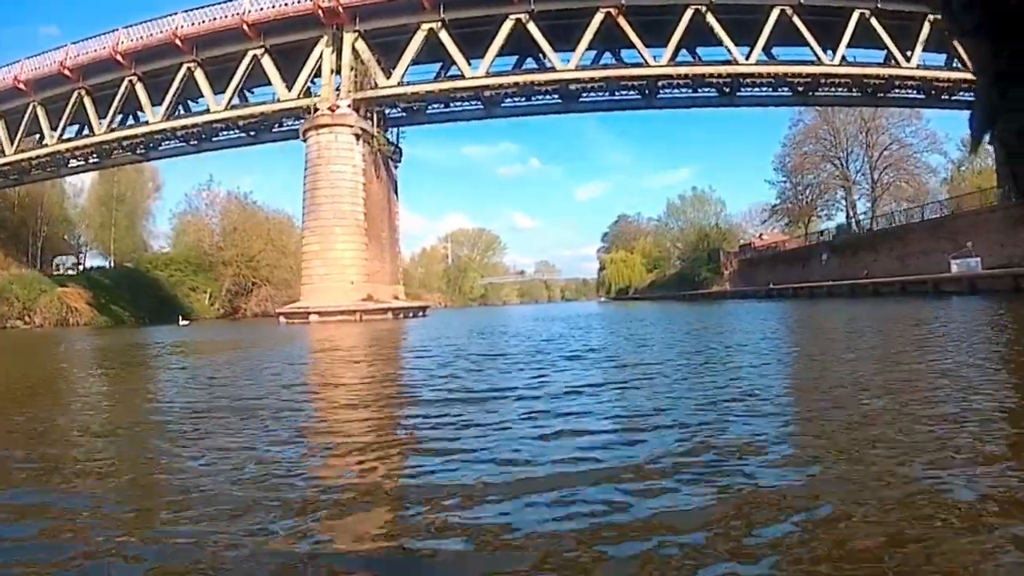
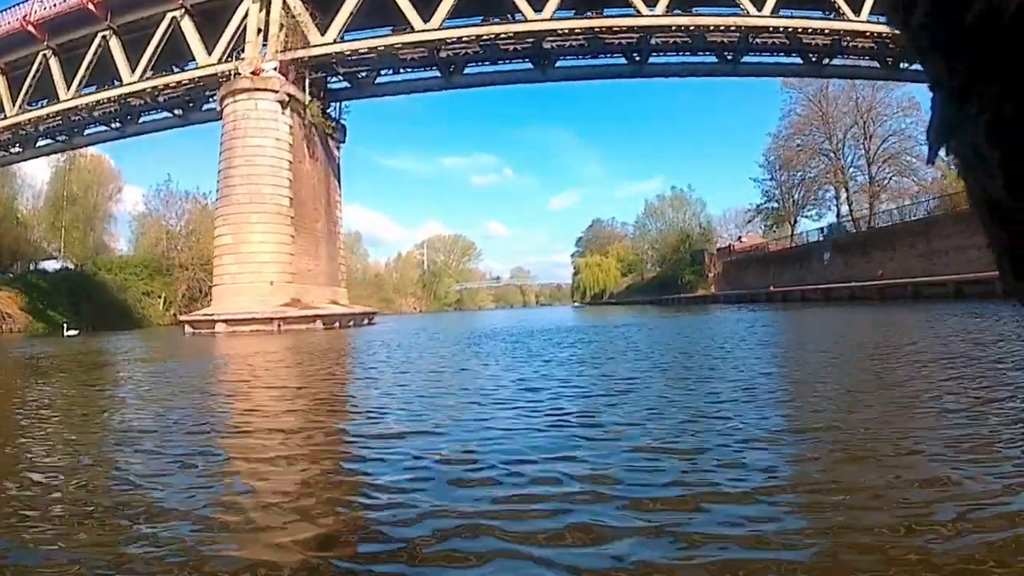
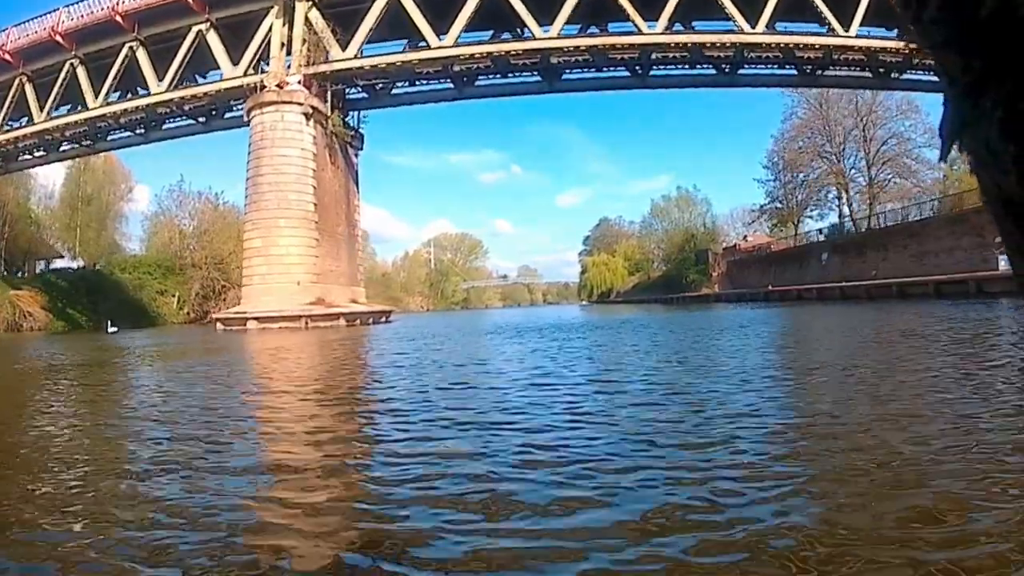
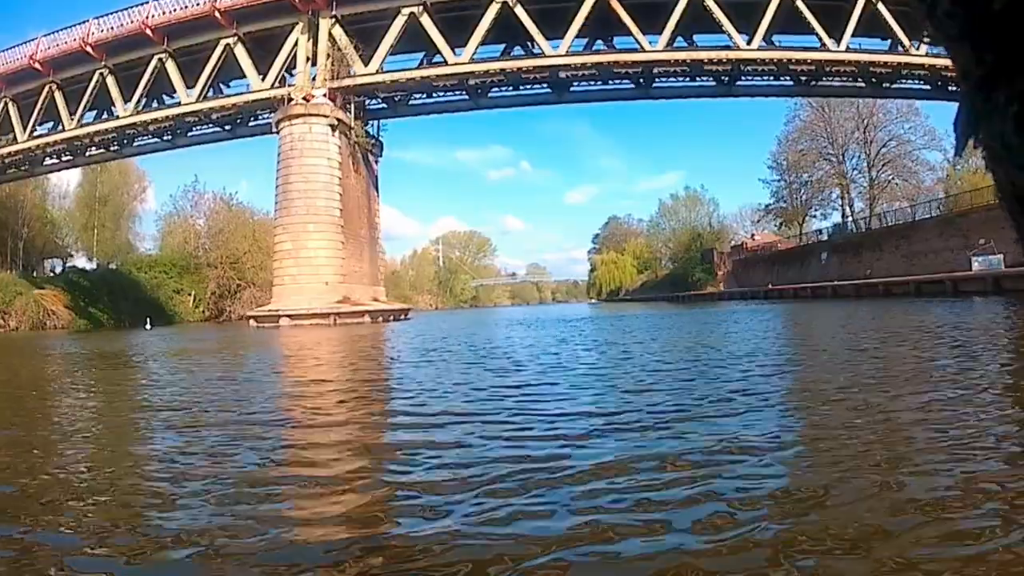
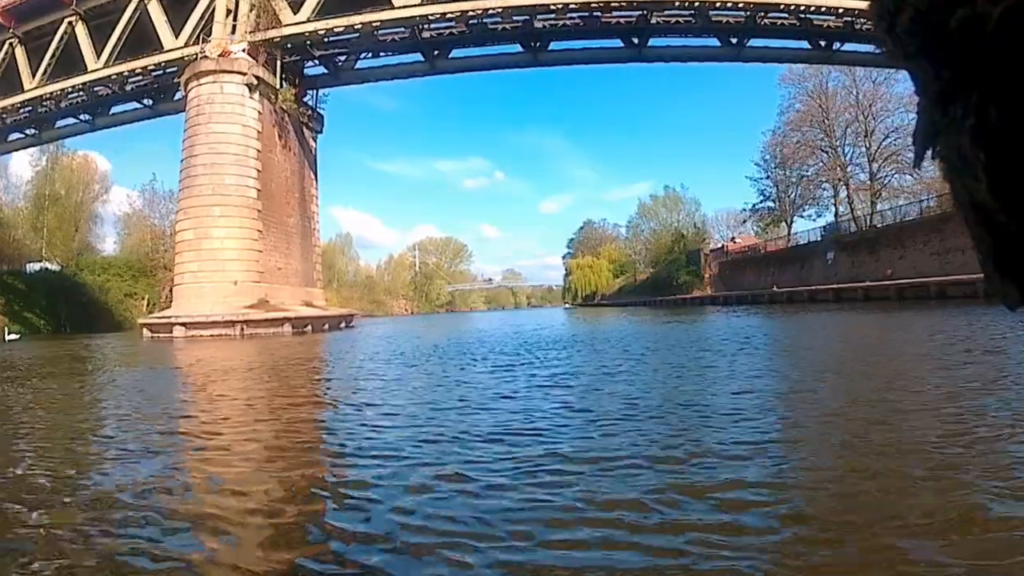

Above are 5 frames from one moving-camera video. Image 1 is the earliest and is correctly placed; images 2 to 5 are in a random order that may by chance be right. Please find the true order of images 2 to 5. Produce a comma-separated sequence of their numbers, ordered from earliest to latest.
4, 3, 2, 5
